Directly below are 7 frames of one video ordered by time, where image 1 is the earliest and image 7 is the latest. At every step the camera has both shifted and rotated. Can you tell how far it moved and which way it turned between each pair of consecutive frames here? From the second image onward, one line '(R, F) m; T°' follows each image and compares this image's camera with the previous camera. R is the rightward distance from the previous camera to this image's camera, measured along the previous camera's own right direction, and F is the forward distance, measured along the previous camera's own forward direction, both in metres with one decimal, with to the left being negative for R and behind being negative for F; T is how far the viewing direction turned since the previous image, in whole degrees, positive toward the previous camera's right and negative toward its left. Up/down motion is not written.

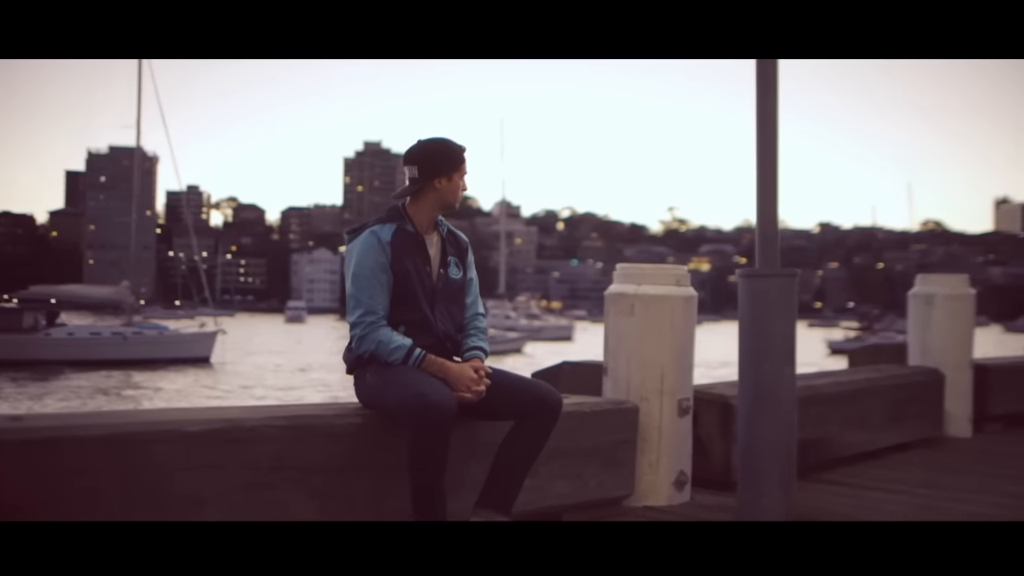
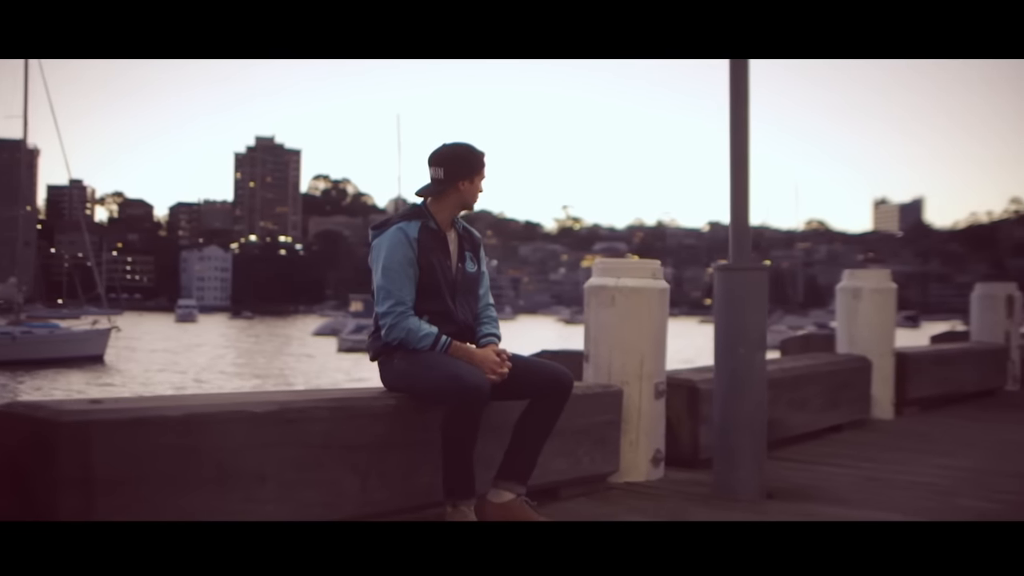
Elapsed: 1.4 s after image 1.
(-0.5, -0.3) m; +6°
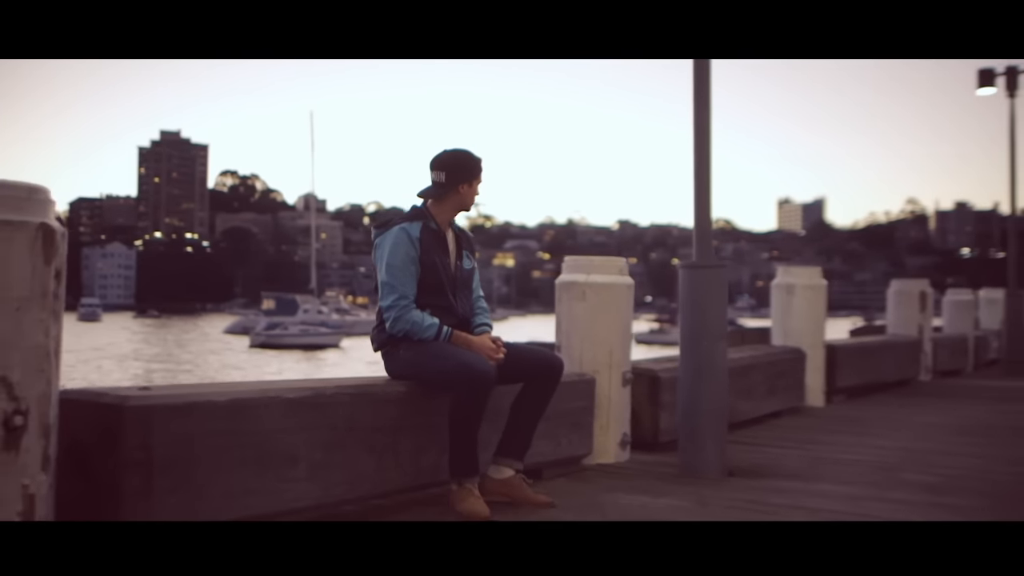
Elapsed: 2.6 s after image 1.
(-0.4, -0.3) m; +5°
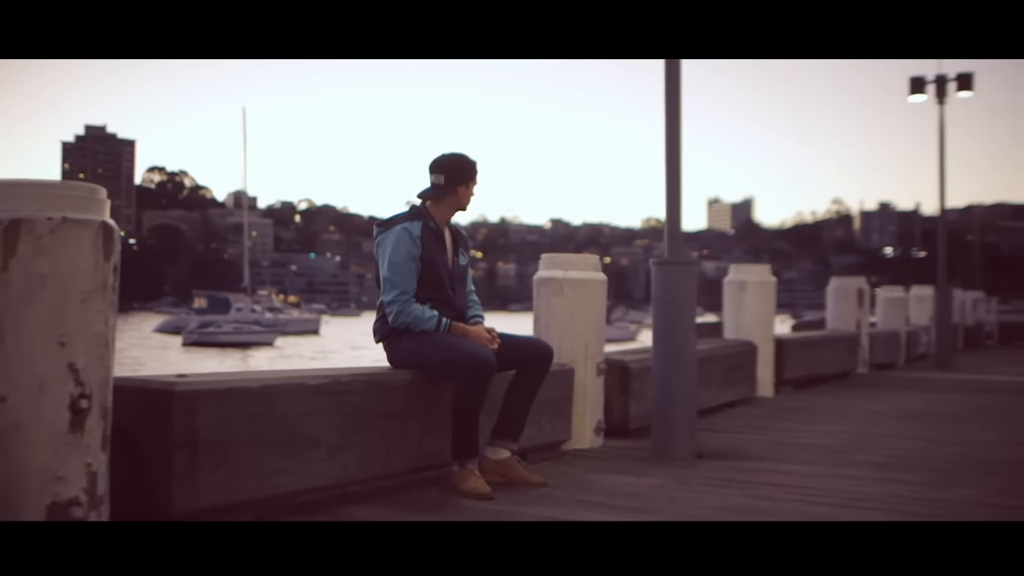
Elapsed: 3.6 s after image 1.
(-0.3, -0.3) m; +4°
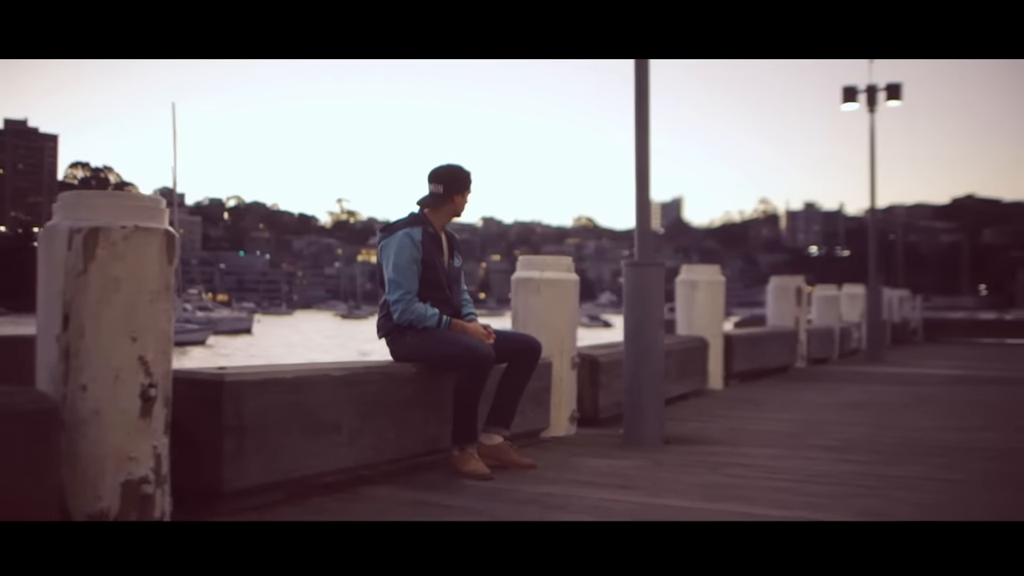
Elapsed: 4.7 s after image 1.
(-0.3, -0.4) m; +4°
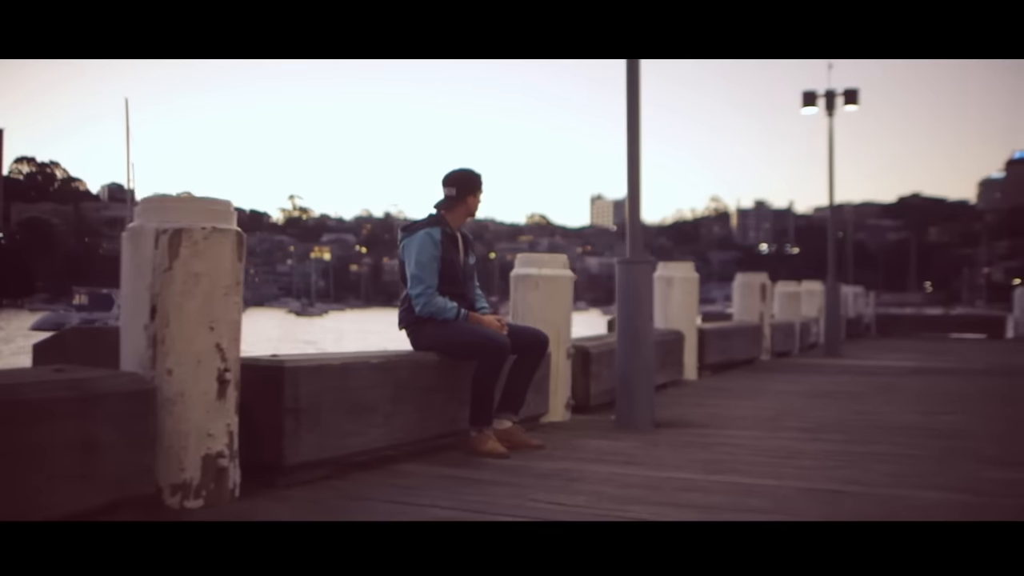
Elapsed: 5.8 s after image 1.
(-0.3, -0.5) m; +3°
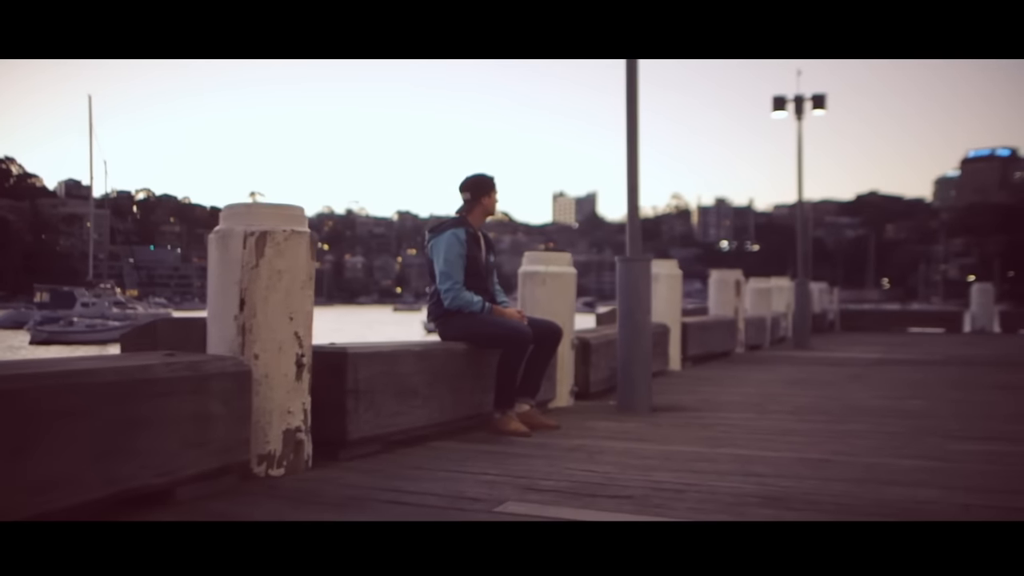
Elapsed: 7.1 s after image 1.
(-0.3, -0.6) m; +2°
